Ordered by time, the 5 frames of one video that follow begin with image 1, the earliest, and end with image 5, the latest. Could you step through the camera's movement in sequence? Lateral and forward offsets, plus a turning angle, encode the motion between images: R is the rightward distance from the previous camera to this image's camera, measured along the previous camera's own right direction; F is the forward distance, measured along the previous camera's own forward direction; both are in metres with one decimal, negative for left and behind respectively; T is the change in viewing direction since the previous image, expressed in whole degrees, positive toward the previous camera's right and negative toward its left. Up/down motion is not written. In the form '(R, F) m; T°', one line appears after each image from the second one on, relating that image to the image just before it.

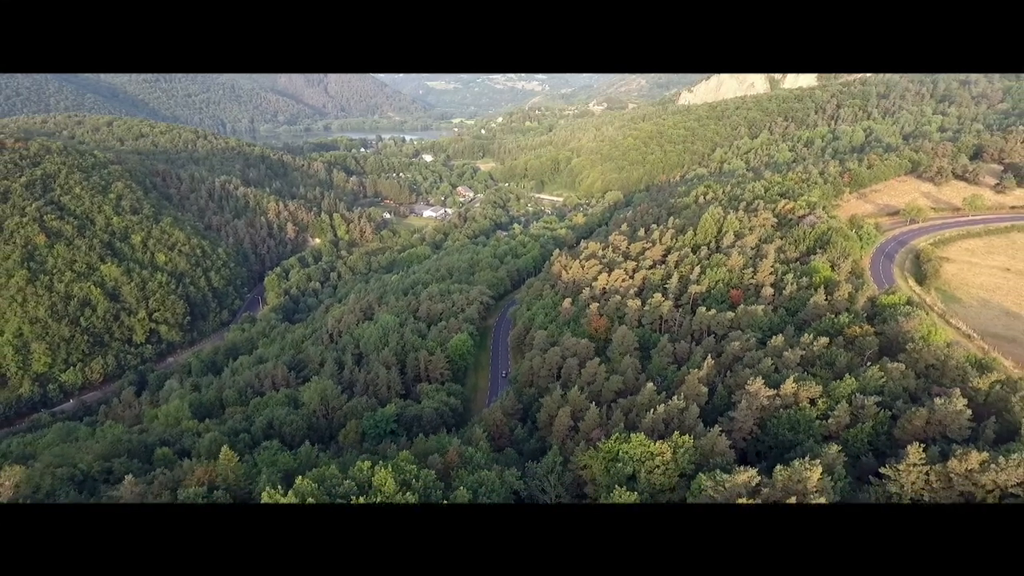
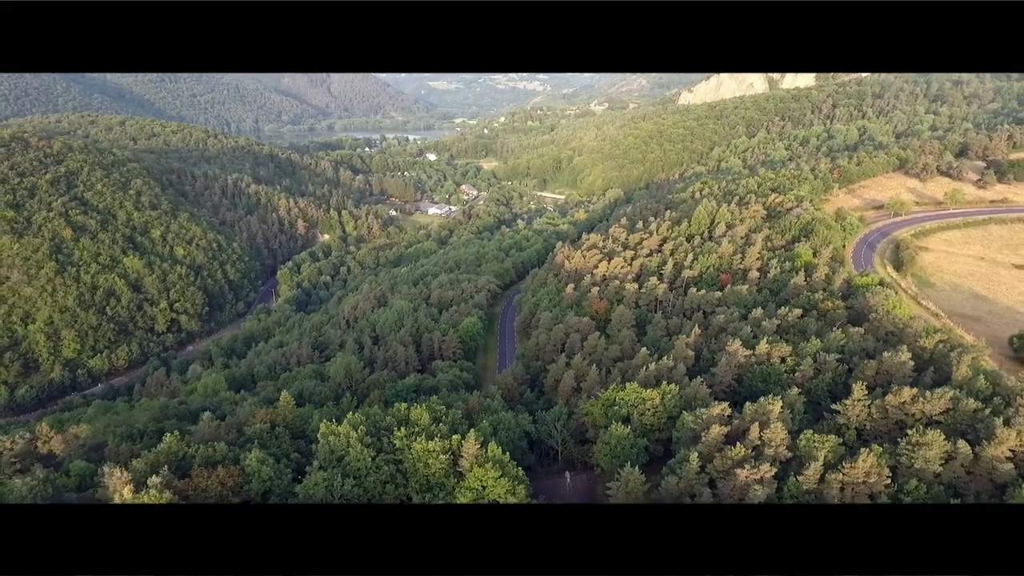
(-0.6, -4.2) m; 0°
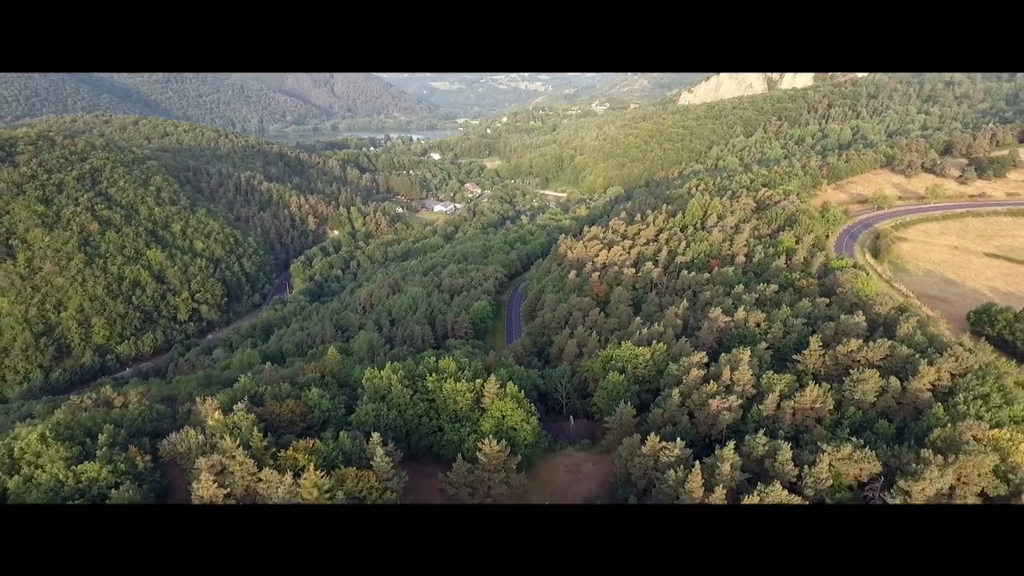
(-0.6, -4.7) m; 0°
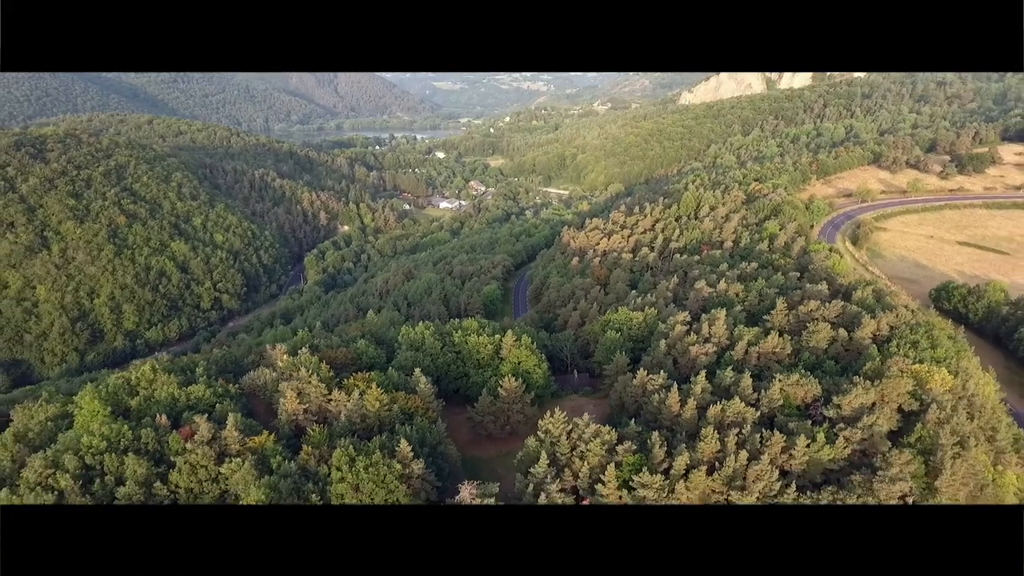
(-0.7, -5.3) m; 0°
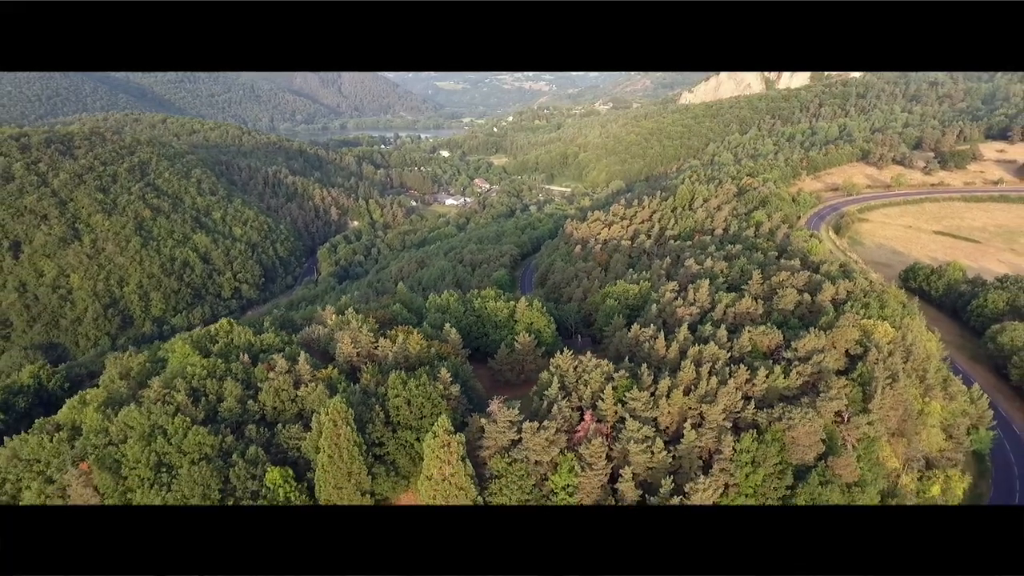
(-0.8, -5.4) m; 0°
